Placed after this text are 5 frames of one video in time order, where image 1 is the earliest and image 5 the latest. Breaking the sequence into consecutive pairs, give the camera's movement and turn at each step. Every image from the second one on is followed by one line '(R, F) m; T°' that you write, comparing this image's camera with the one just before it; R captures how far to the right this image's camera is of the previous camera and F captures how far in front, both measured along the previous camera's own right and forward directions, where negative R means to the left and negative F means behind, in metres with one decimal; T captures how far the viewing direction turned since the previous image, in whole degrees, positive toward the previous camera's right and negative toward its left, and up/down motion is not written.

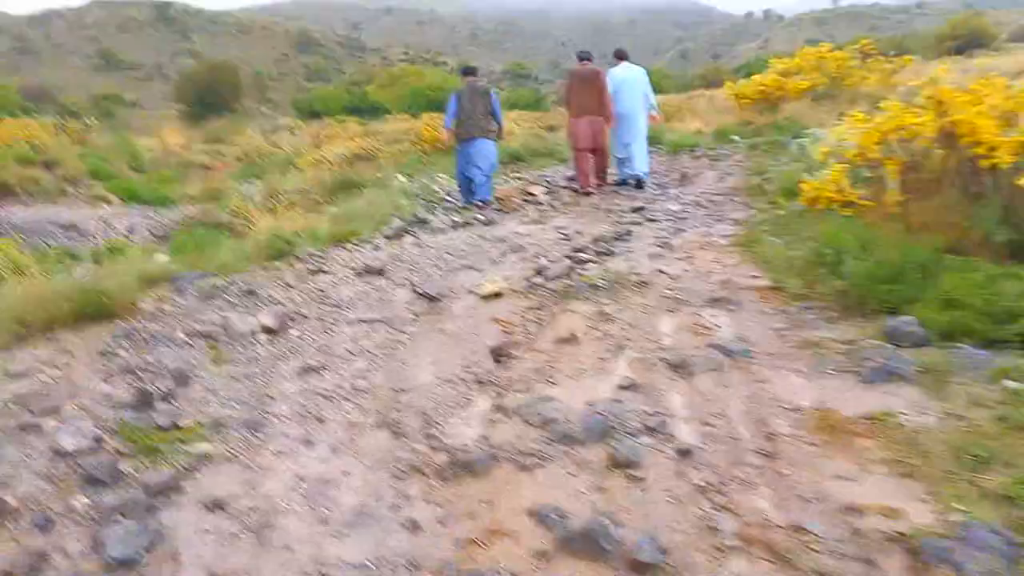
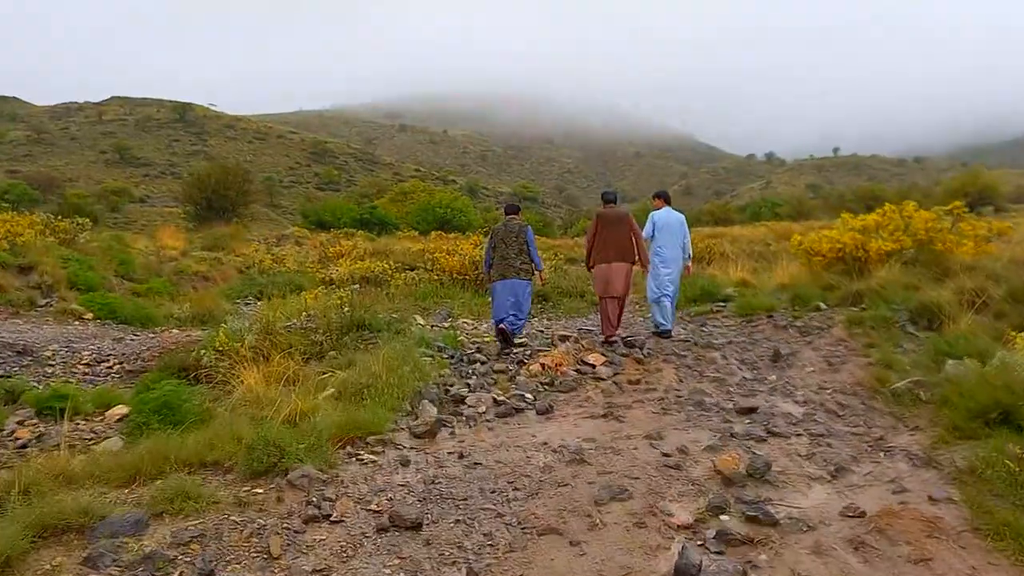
(-0.5, +1.8) m; 0°
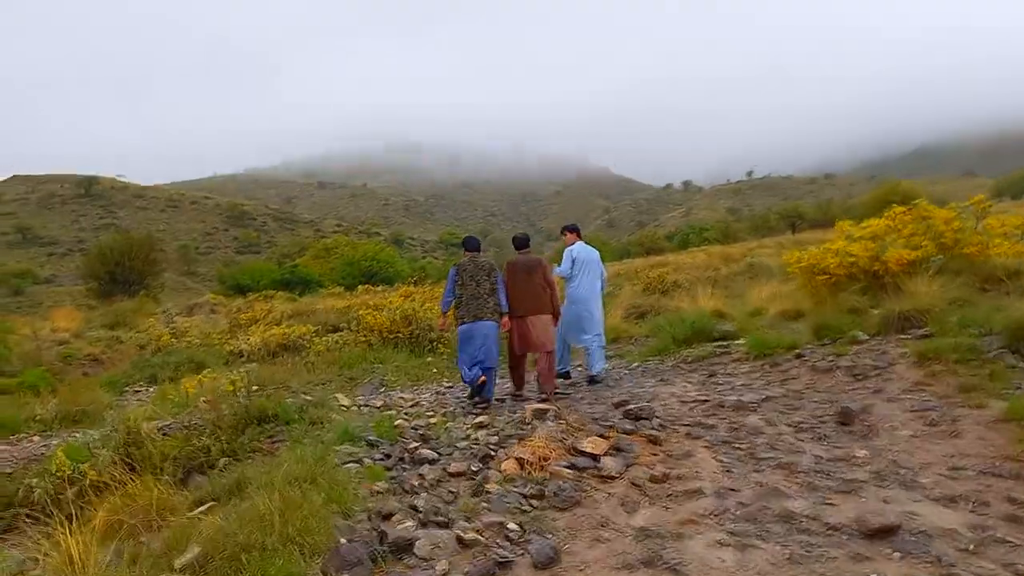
(-0.1, +2.3) m; +5°
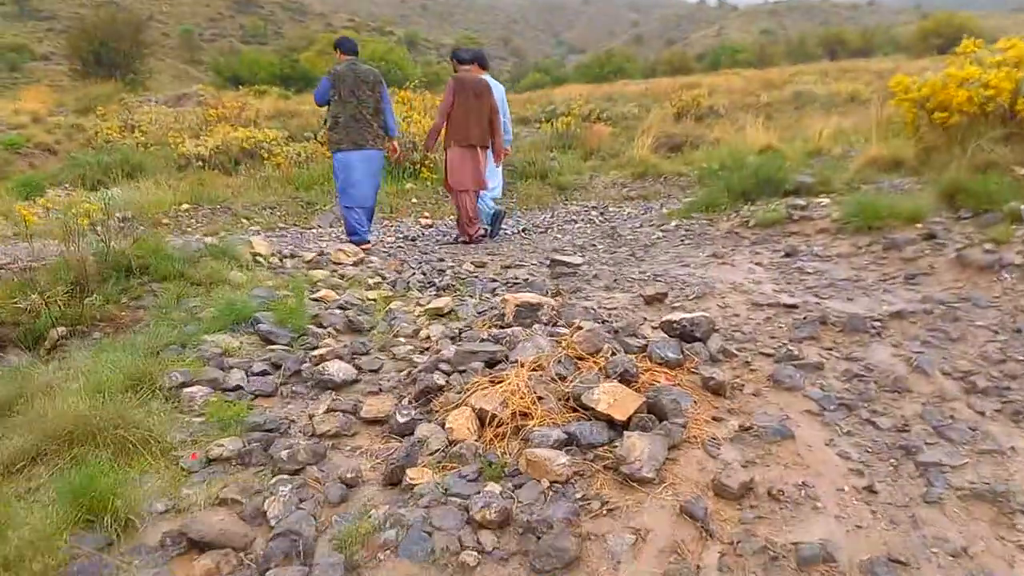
(+0.1, +2.4) m; 0°
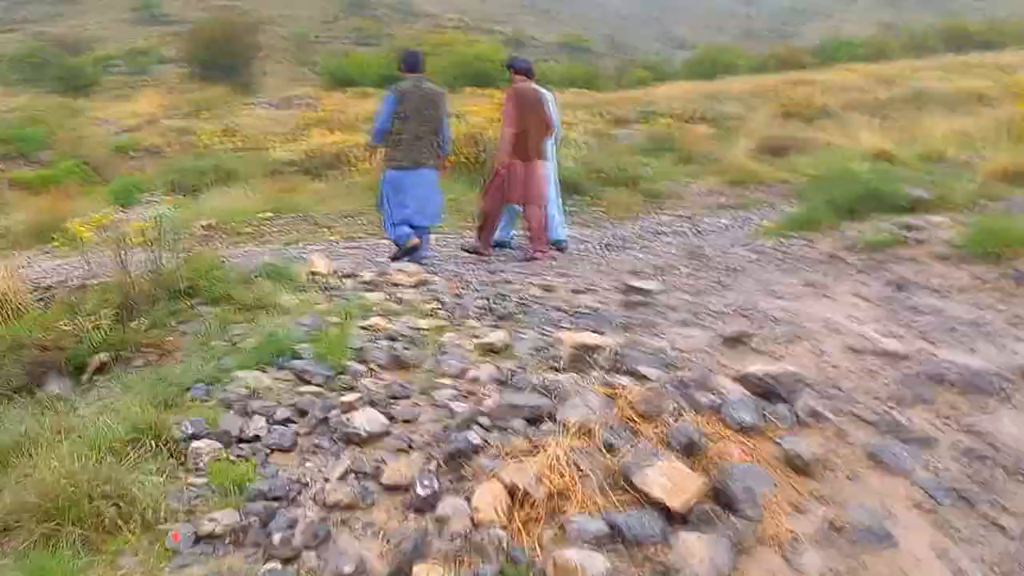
(+0.2, +0.5) m; -7°
